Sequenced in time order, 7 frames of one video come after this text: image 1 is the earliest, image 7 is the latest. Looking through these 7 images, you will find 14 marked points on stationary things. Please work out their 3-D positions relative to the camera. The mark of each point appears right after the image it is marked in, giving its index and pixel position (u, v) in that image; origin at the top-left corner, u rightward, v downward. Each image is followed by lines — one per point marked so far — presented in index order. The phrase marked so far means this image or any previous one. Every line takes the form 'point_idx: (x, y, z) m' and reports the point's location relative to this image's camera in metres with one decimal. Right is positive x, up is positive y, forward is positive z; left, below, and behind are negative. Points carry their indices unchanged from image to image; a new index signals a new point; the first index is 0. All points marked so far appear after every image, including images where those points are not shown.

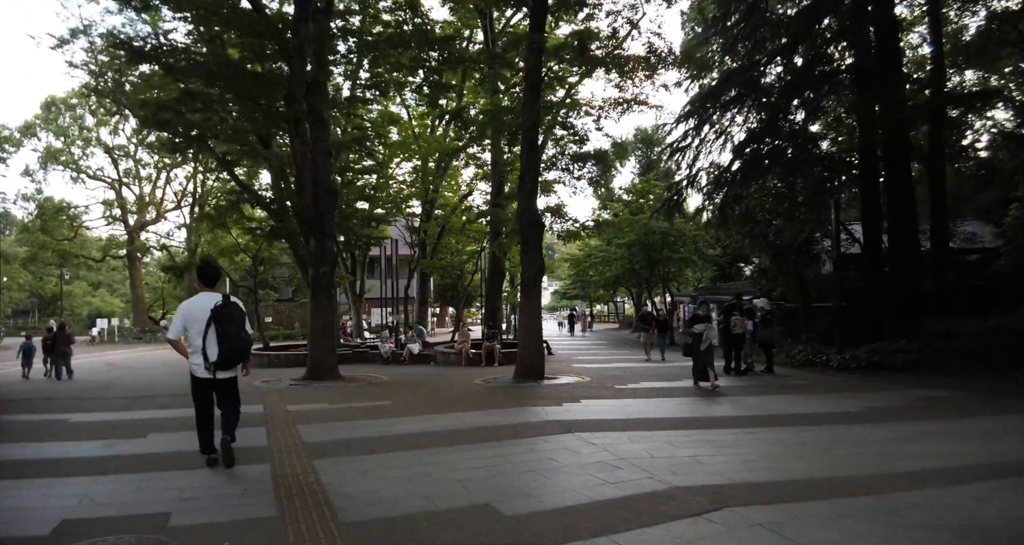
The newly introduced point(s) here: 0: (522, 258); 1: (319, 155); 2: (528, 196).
0: (+0.2, +0.3, +12.7) m
1: (-4.1, +2.5, +13.8) m
2: (+0.3, +1.5, +12.8) m
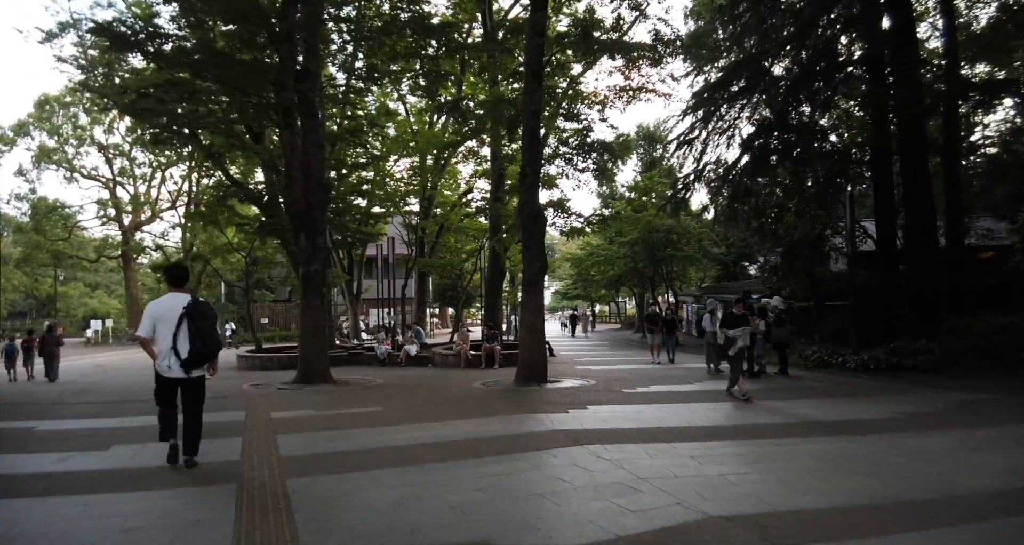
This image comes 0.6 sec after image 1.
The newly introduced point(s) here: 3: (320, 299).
0: (+0.2, +0.3, +12.0) m
1: (-4.1, +2.5, +13.2) m
2: (+0.3, +1.6, +12.1) m
3: (-3.9, -0.5, +13.1) m
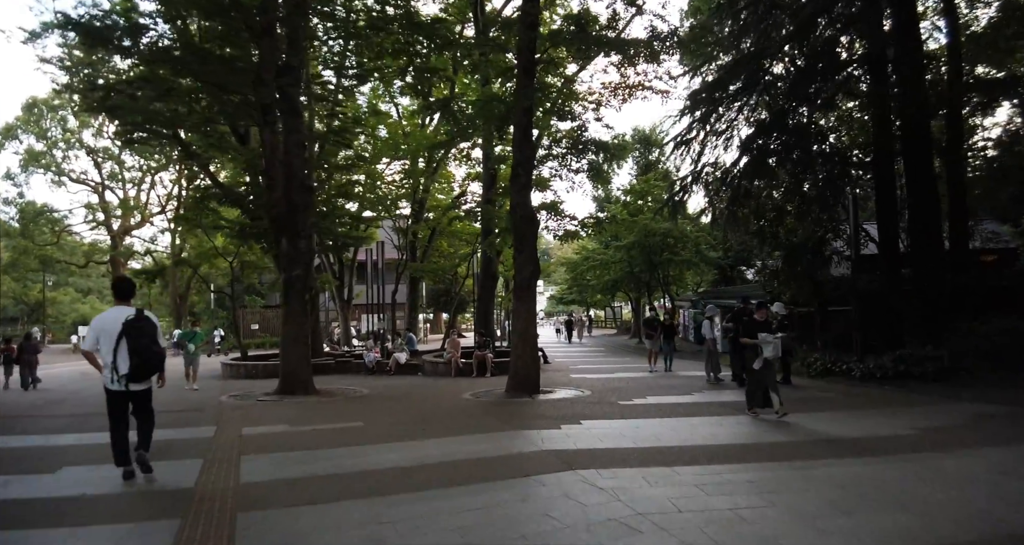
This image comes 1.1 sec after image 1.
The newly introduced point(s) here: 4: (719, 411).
0: (+0.1, +0.3, +11.5) m
1: (-4.3, +2.4, +12.6) m
2: (+0.2, +1.5, +11.6) m
3: (-4.1, -0.6, +12.6) m
4: (+2.8, -1.9, +8.7) m
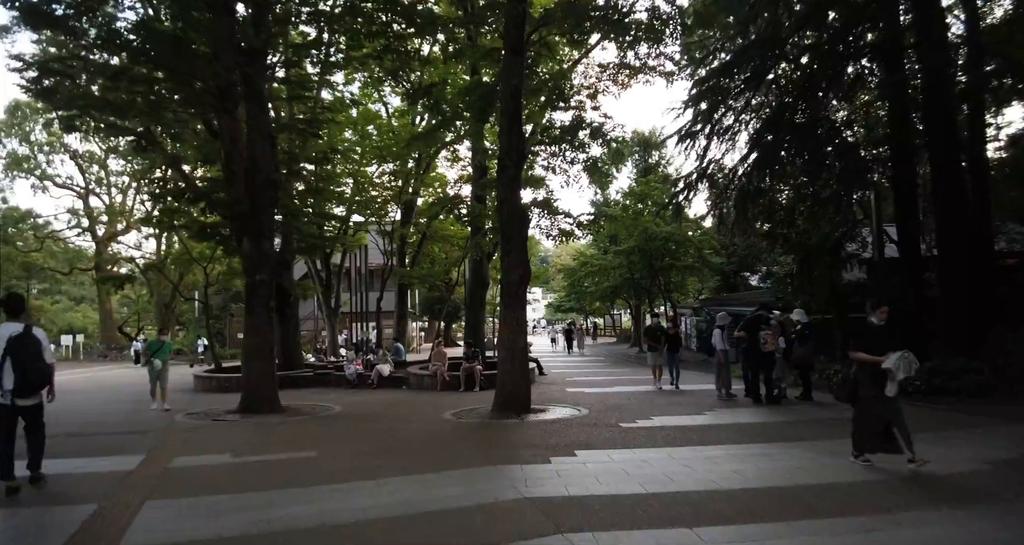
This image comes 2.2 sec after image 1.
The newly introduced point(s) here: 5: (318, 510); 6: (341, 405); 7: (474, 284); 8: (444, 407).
0: (-0.1, +0.2, +10.2) m
1: (-4.5, +2.3, +11.4) m
2: (0.0, +1.4, +10.4) m
3: (-4.3, -0.7, +11.3) m
4: (+2.6, -1.9, +7.4) m
5: (-1.4, -1.7, +4.6) m
6: (-3.2, -2.5, +12.0) m
7: (-1.0, -0.3, +18.1) m
8: (-1.1, -2.3, +11.0) m
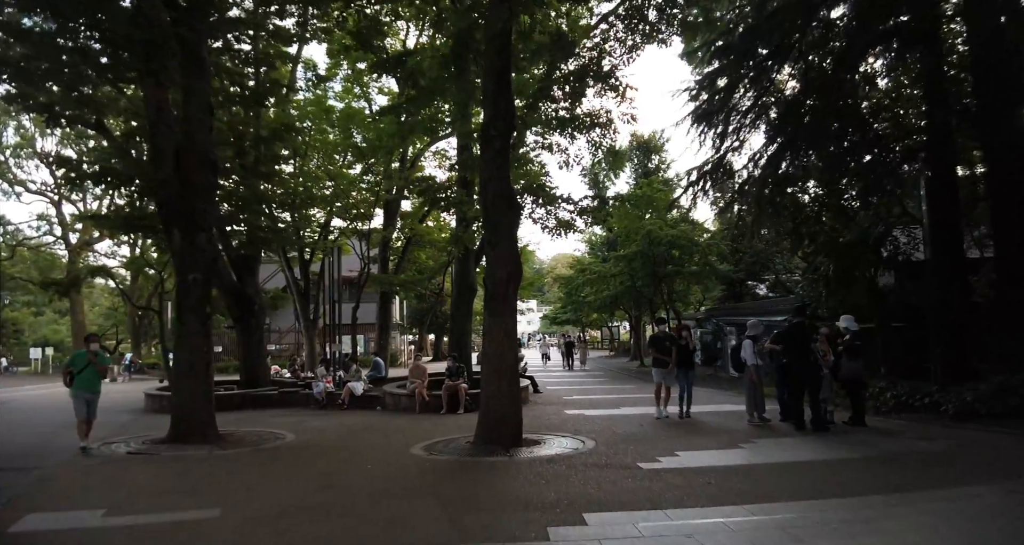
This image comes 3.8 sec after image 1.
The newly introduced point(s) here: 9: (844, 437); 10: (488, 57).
0: (-0.3, +0.2, +8.3) m
1: (-4.6, +2.3, +9.5) m
2: (-0.2, +1.4, +8.5) m
3: (-4.4, -0.7, +9.4) m
4: (+2.4, -1.8, +5.5) m
5: (-1.5, -1.5, +2.7) m
6: (-3.3, -2.5, +10.1) m
7: (-1.3, -0.4, +16.1) m
8: (-1.3, -2.3, +9.0) m
9: (+4.1, -2.0, +8.1) m
10: (-0.3, +2.8, +8.7) m
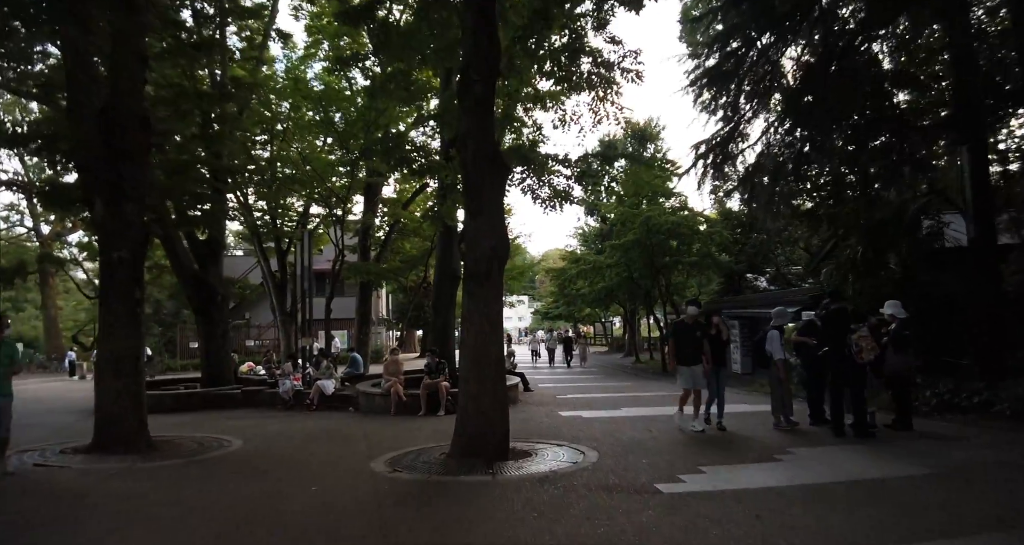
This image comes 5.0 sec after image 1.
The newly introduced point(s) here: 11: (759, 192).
0: (-0.5, +0.5, +7.0) m
1: (-4.8, +2.6, +8.1) m
2: (-0.4, +1.7, +7.1) m
3: (-4.6, -0.4, +7.9) m
4: (+2.3, -1.6, +4.2) m
5: (-1.6, -1.3, +1.3) m
6: (-3.5, -2.2, +8.7) m
7: (-1.5, -0.2, +14.7) m
8: (-1.5, -2.0, +7.6) m
9: (+4.0, -1.8, +6.8) m
10: (-0.4, +3.0, +7.3) m
11: (+4.8, +1.5, +12.5) m
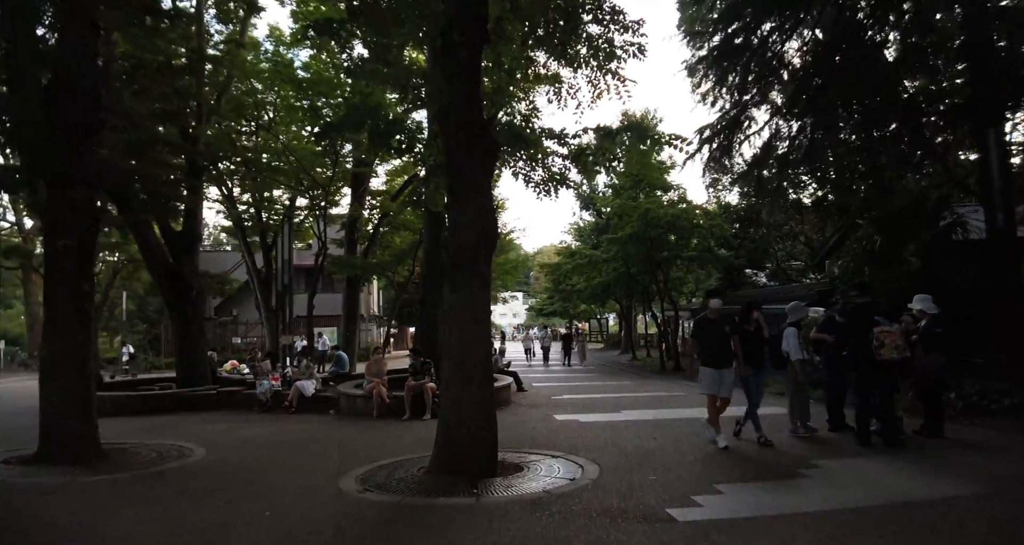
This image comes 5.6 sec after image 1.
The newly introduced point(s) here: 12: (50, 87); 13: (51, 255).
0: (-0.6, +0.6, +6.2) m
1: (-4.9, +2.7, +7.3) m
2: (-0.5, +1.8, +6.4) m
3: (-4.7, -0.3, +7.1) m
4: (+2.3, -1.5, +3.5) m
5: (-1.6, -1.2, +0.5) m
6: (-3.6, -2.1, +7.9) m
7: (-1.7, 0.0, +14.0) m
8: (-1.6, -1.9, +6.9) m
9: (+3.9, -1.7, +6.1) m
10: (-0.5, +3.1, +6.6) m
11: (+4.6, +1.6, +11.8) m
12: (-5.1, +2.1, +7.2) m
13: (-5.0, +0.2, +7.1) m
